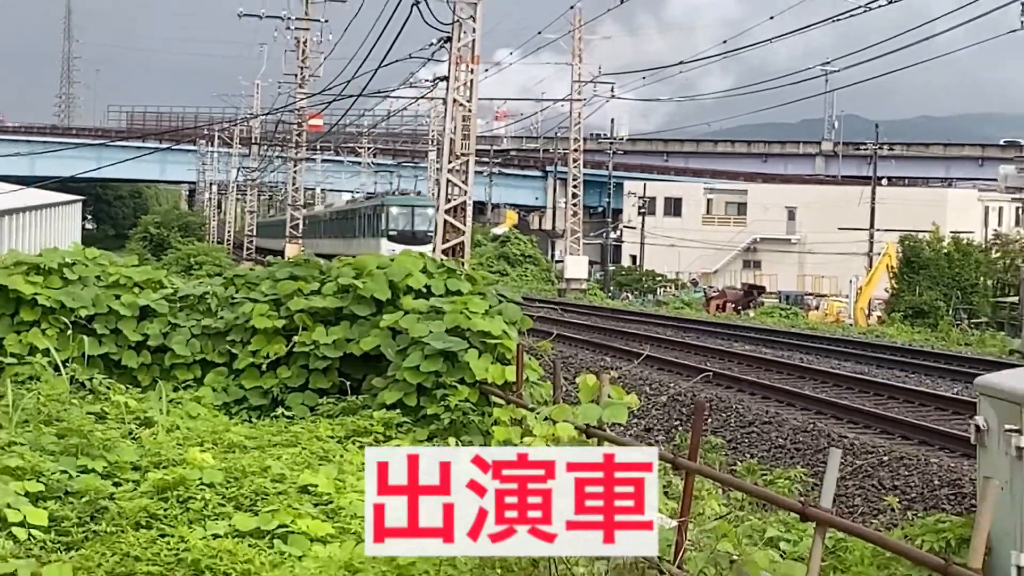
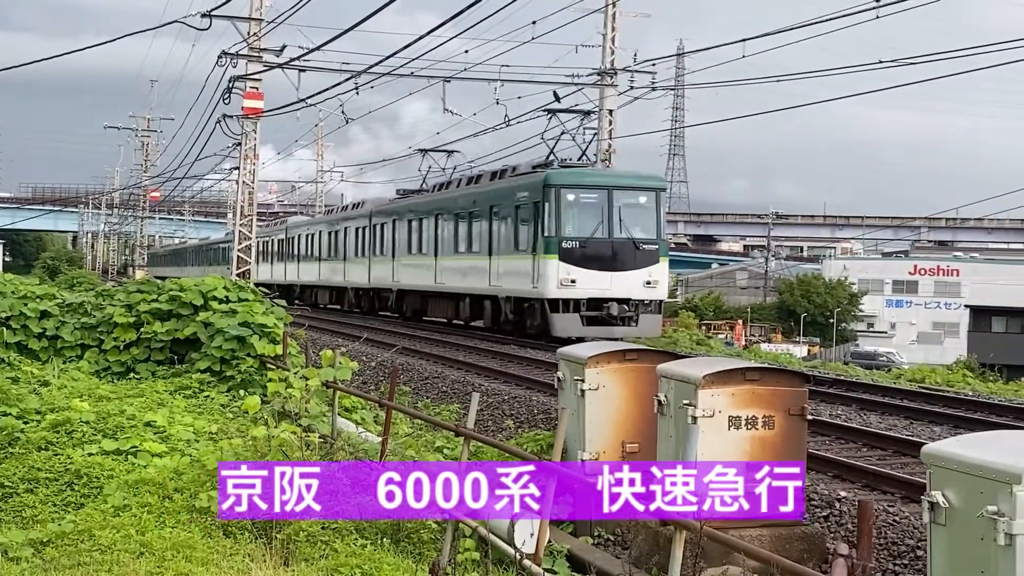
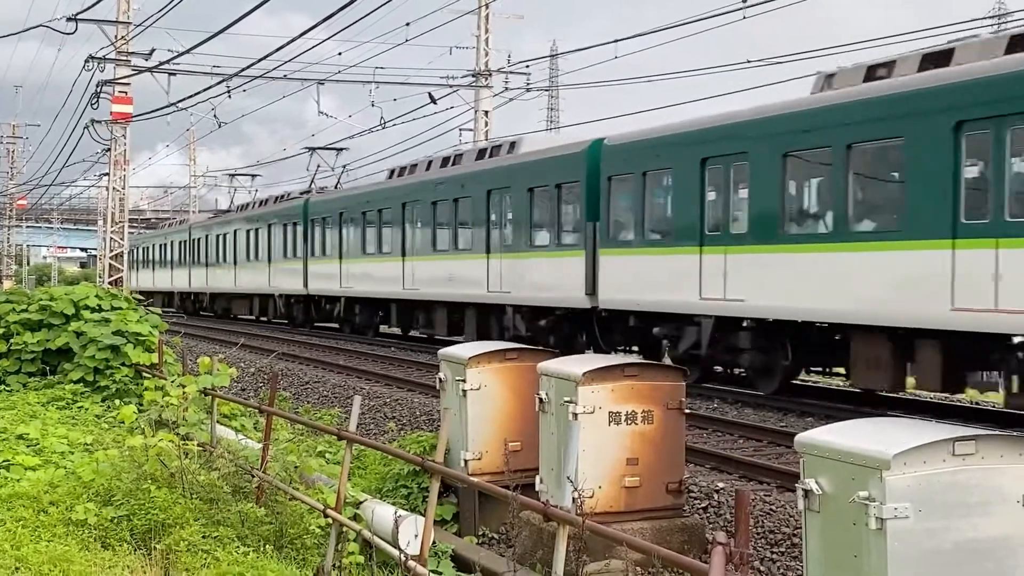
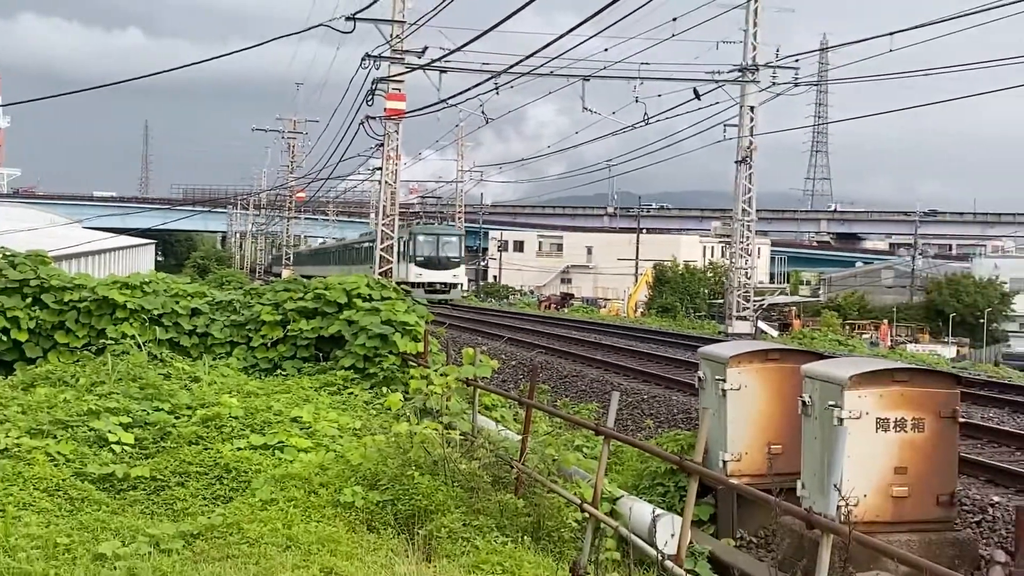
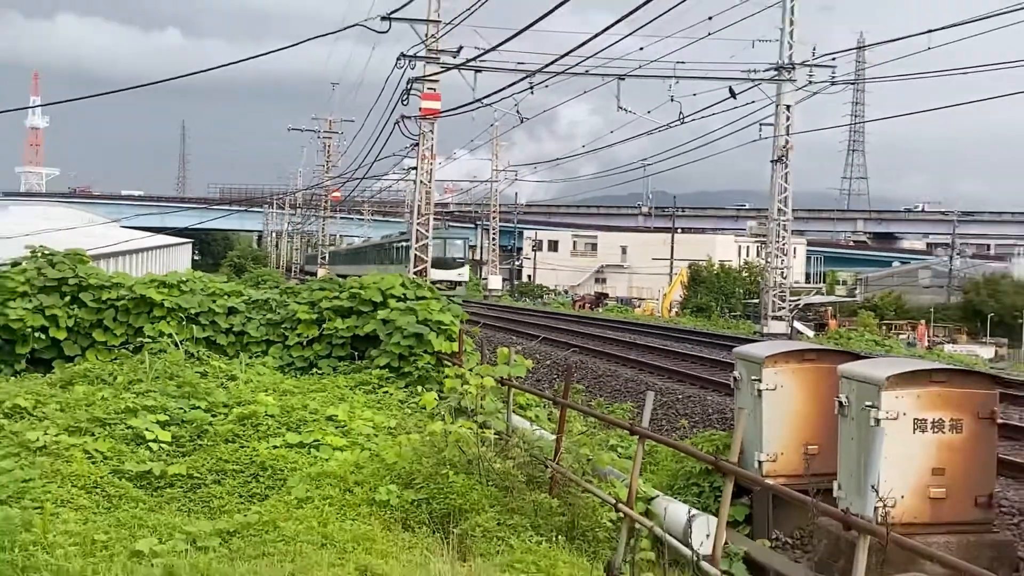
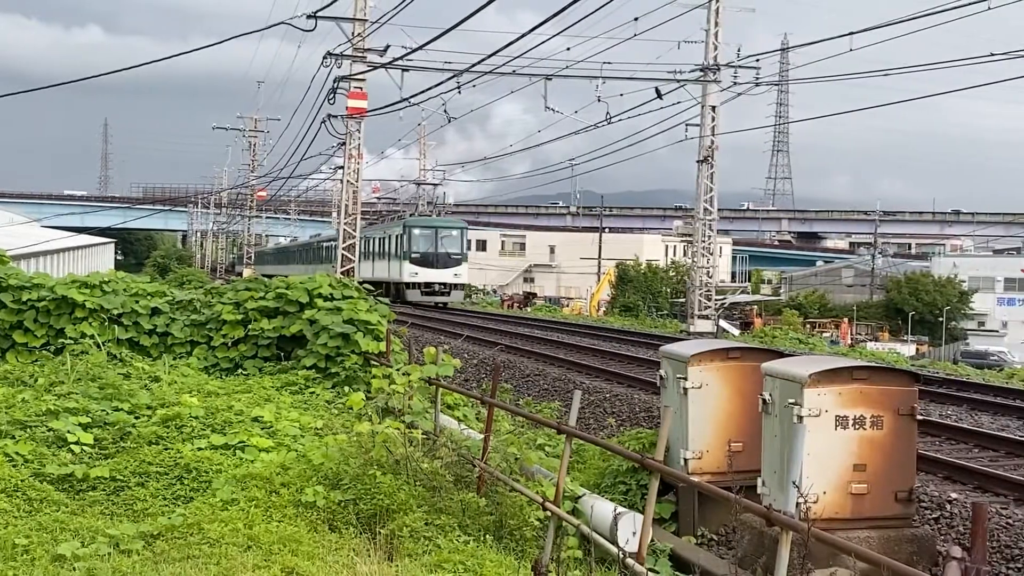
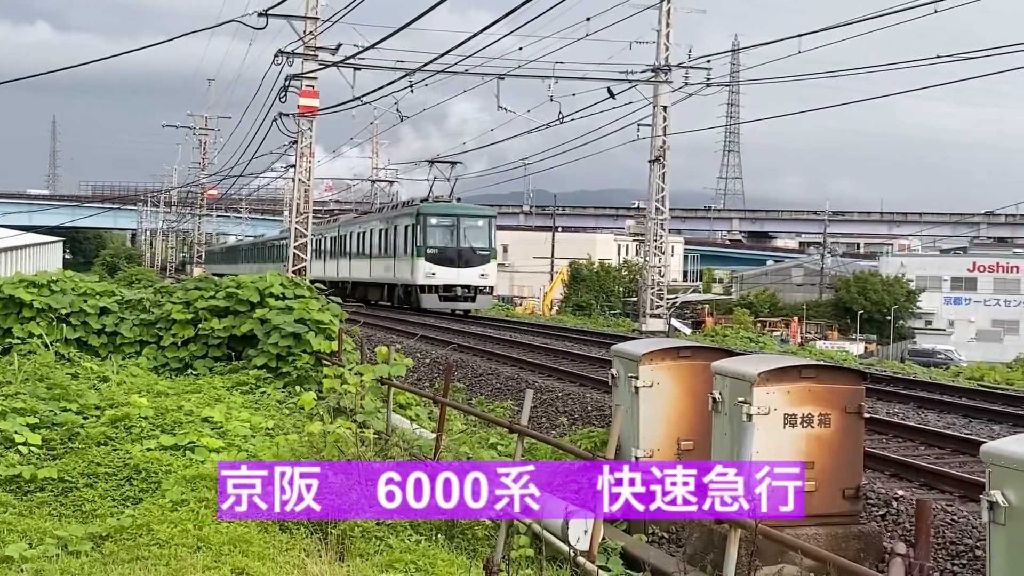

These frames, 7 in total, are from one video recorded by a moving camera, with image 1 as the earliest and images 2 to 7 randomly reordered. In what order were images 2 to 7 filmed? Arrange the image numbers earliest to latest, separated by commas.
5, 4, 6, 7, 2, 3
